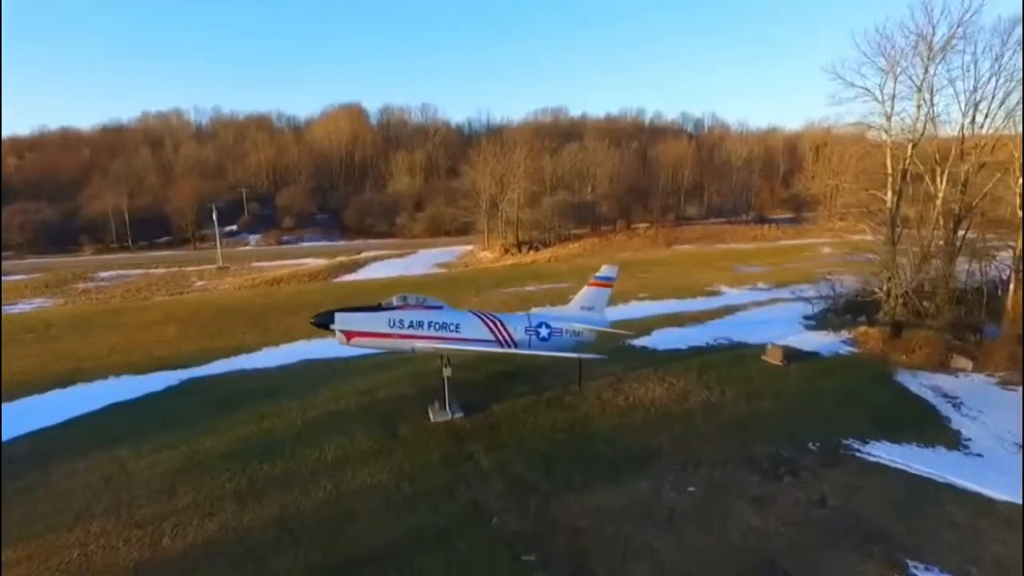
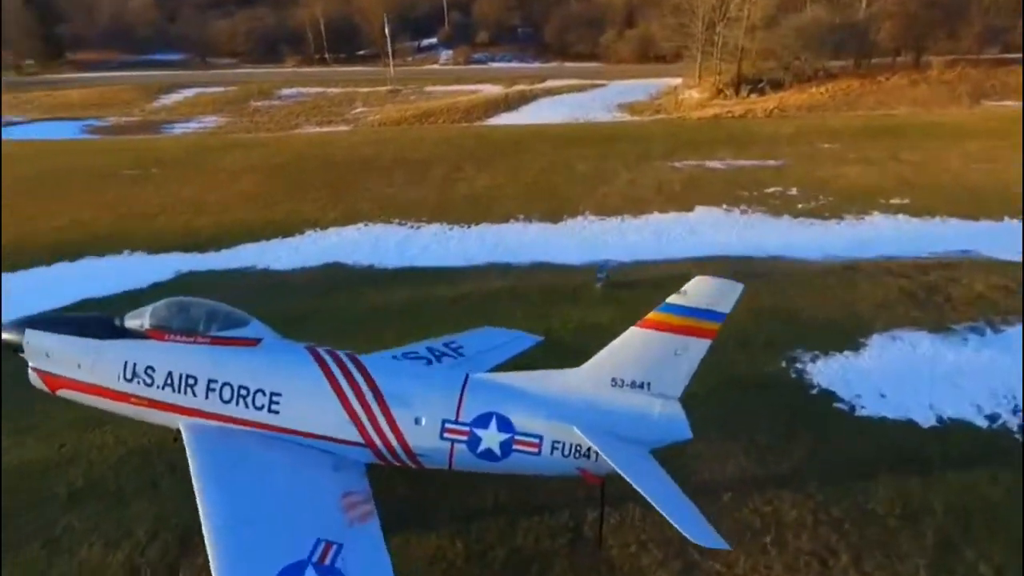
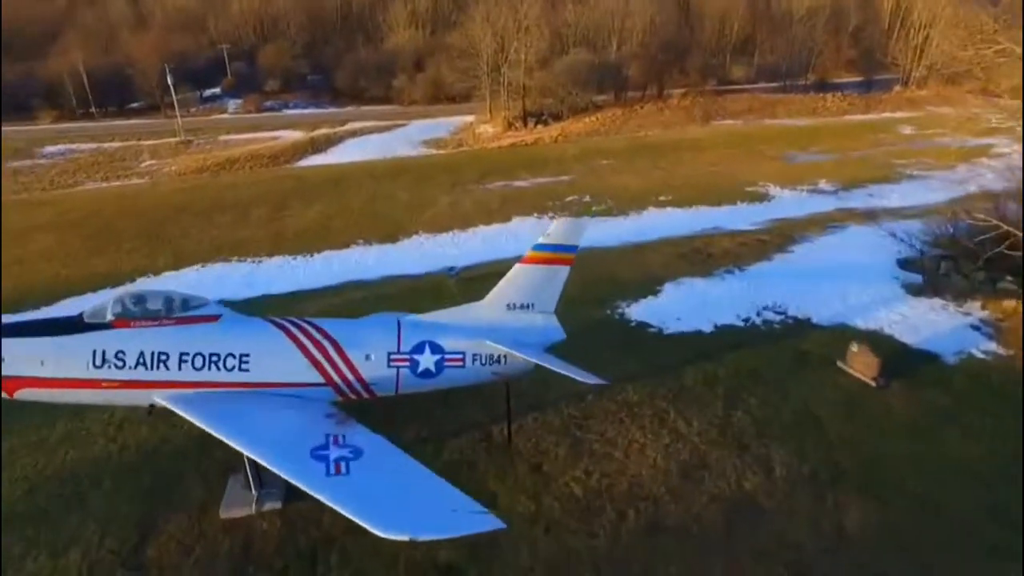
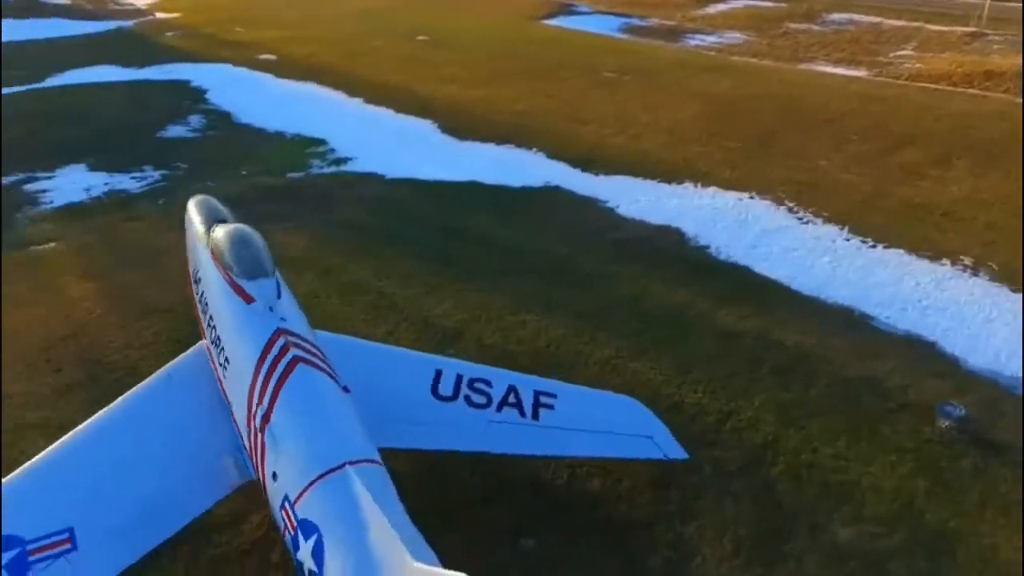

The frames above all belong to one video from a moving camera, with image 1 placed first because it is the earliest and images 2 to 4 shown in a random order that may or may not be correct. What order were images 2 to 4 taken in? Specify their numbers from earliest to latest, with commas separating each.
3, 2, 4
